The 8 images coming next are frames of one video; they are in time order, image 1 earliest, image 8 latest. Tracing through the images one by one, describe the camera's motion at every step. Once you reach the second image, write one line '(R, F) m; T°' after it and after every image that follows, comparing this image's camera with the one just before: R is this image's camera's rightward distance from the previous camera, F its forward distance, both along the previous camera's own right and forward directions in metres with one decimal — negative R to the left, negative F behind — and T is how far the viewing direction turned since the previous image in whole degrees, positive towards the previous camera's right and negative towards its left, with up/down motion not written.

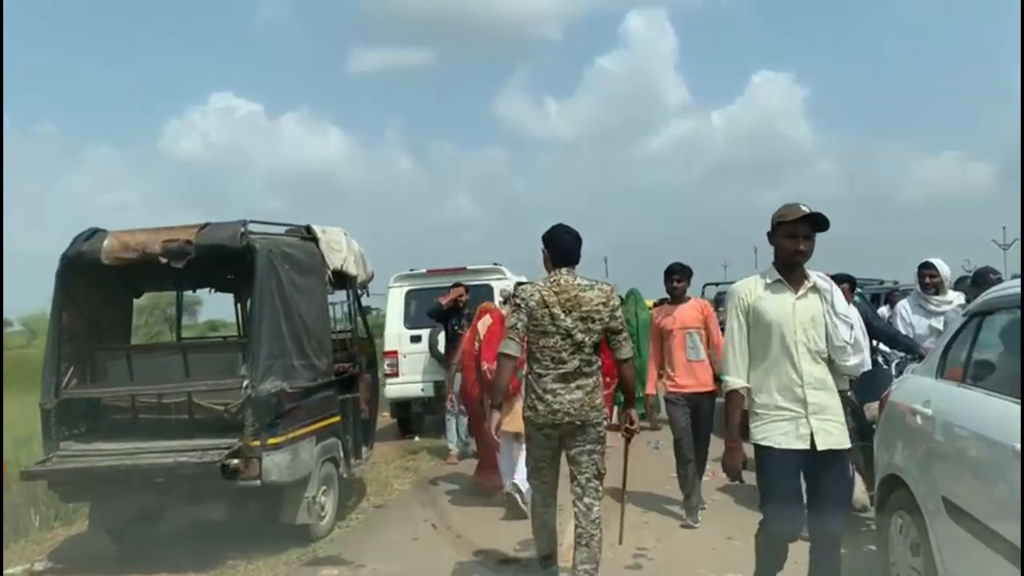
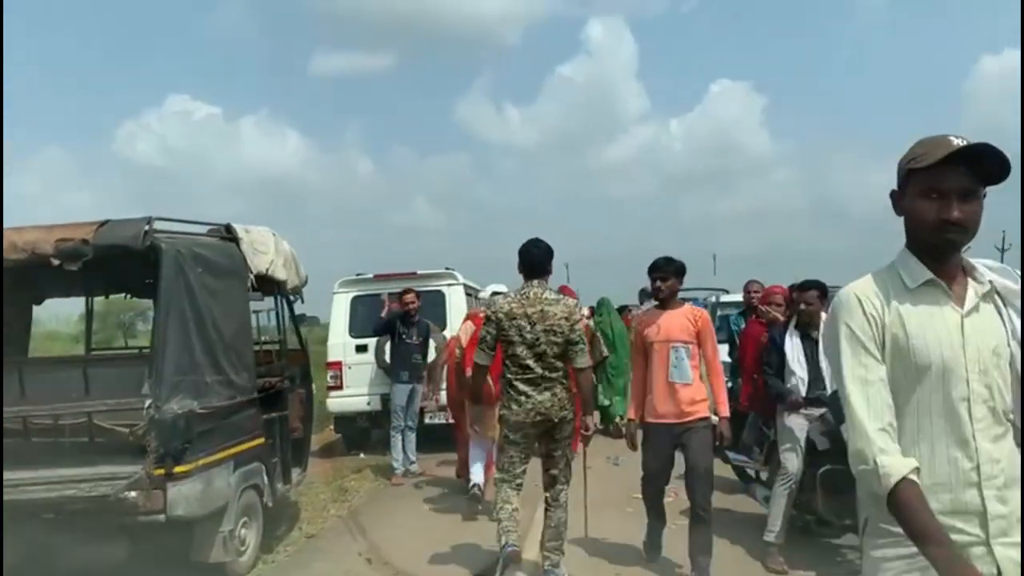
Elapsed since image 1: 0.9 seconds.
(+0.1, +0.6) m; +2°
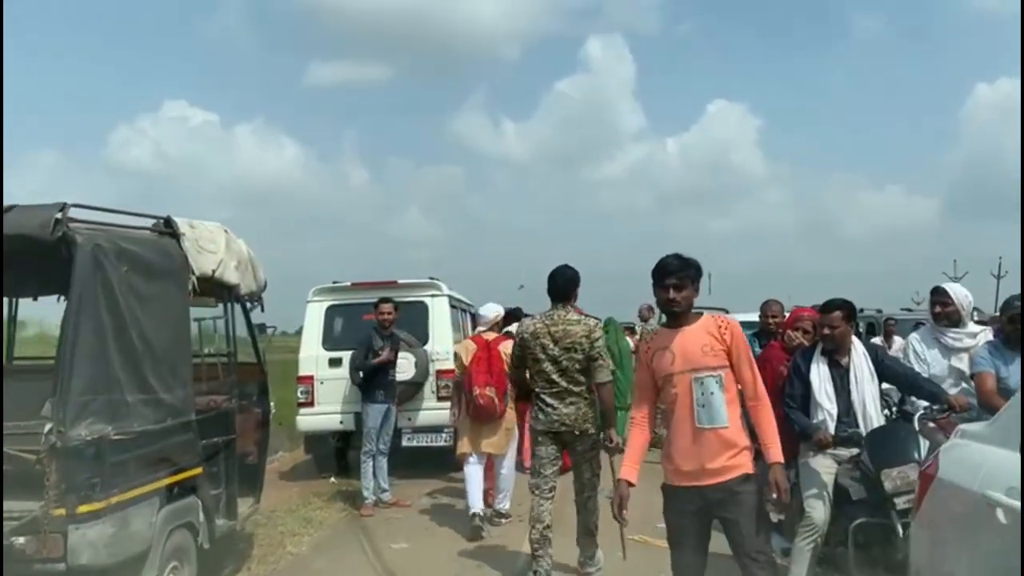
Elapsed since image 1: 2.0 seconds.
(0.0, +0.8) m; 0°
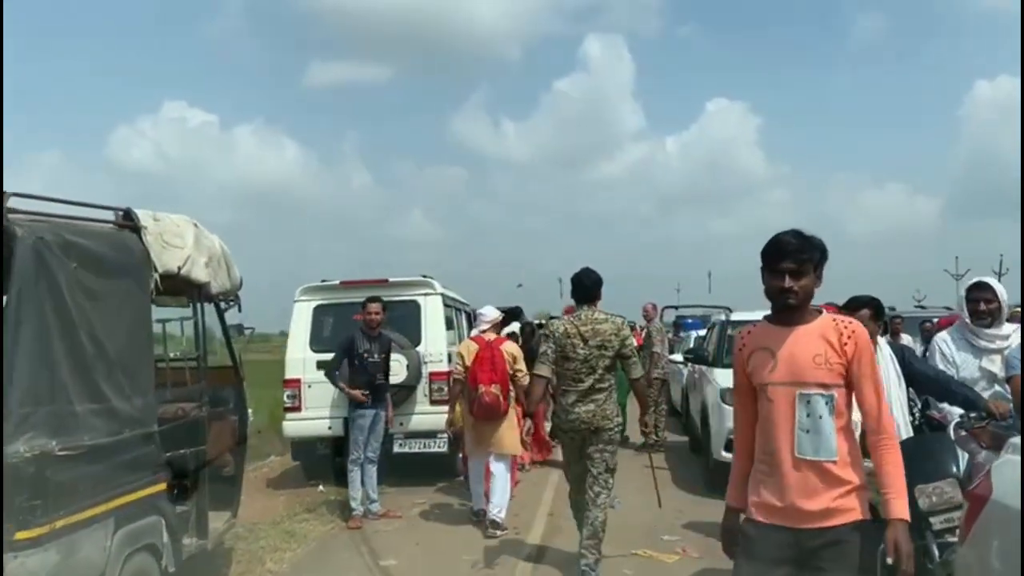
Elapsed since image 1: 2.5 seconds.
(0.0, +0.4) m; 0°
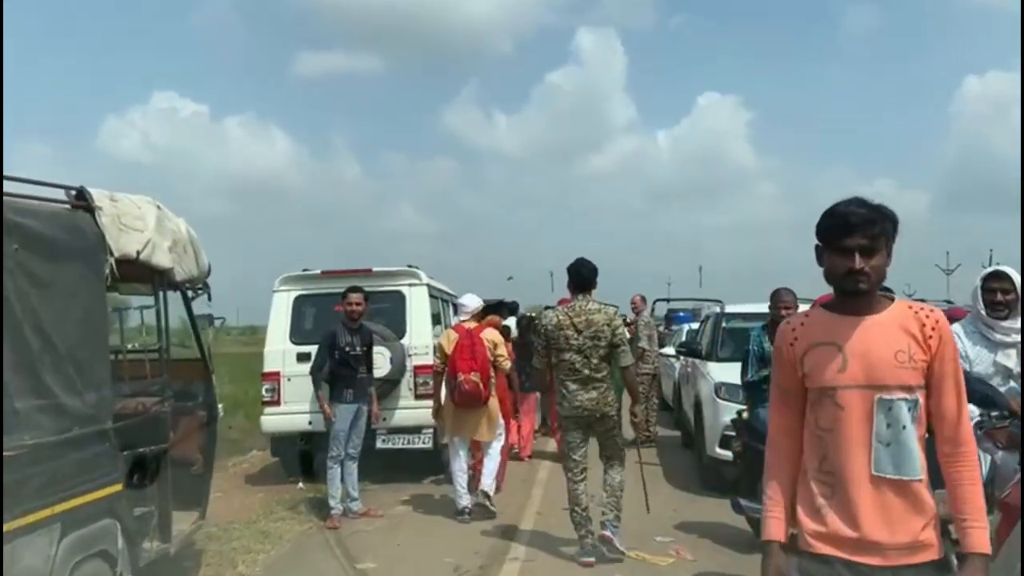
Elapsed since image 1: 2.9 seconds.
(0.0, +0.3) m; +1°
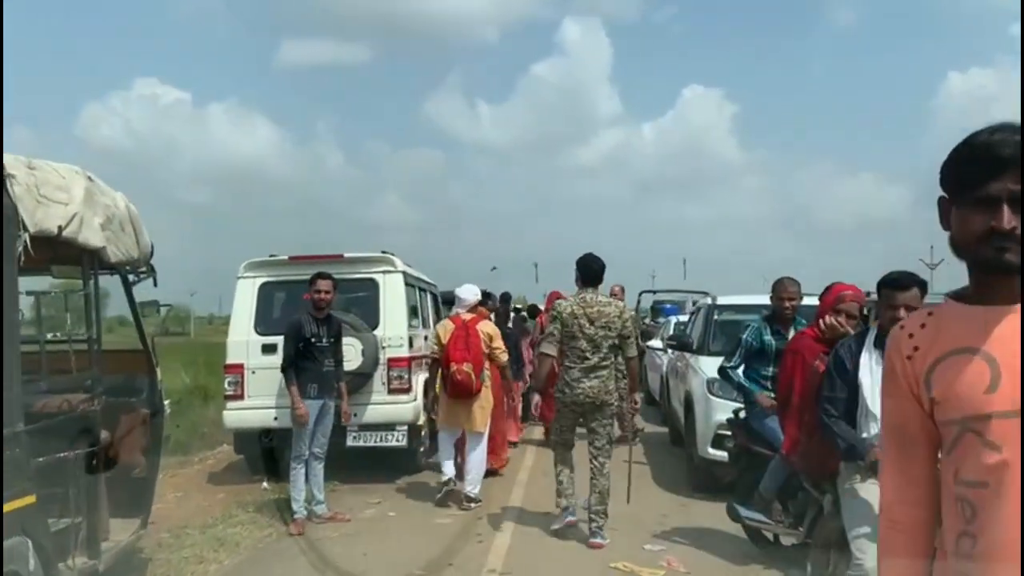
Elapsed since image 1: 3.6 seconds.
(0.0, +0.5) m; +1°
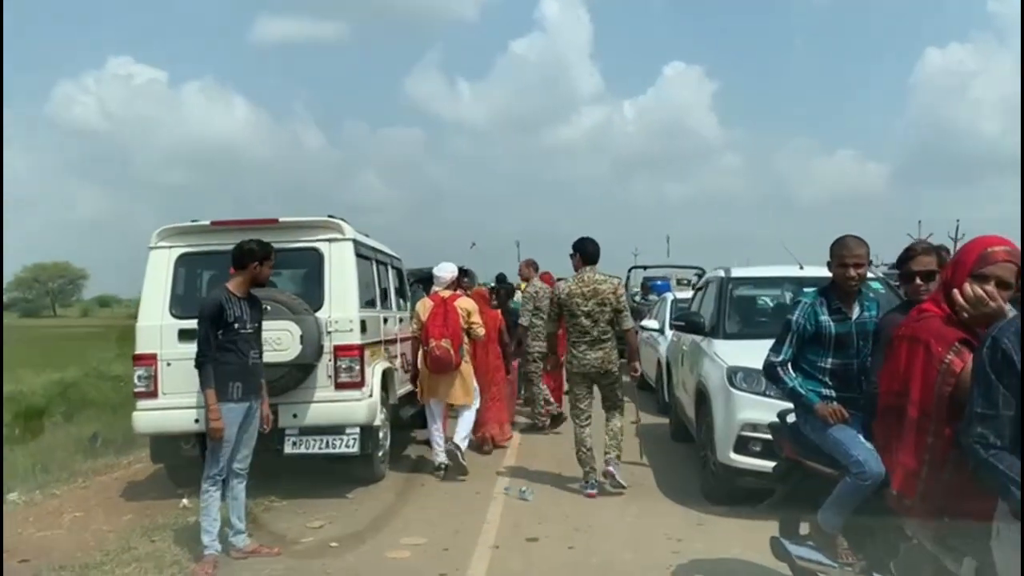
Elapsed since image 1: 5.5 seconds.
(0.0, +1.5) m; +1°
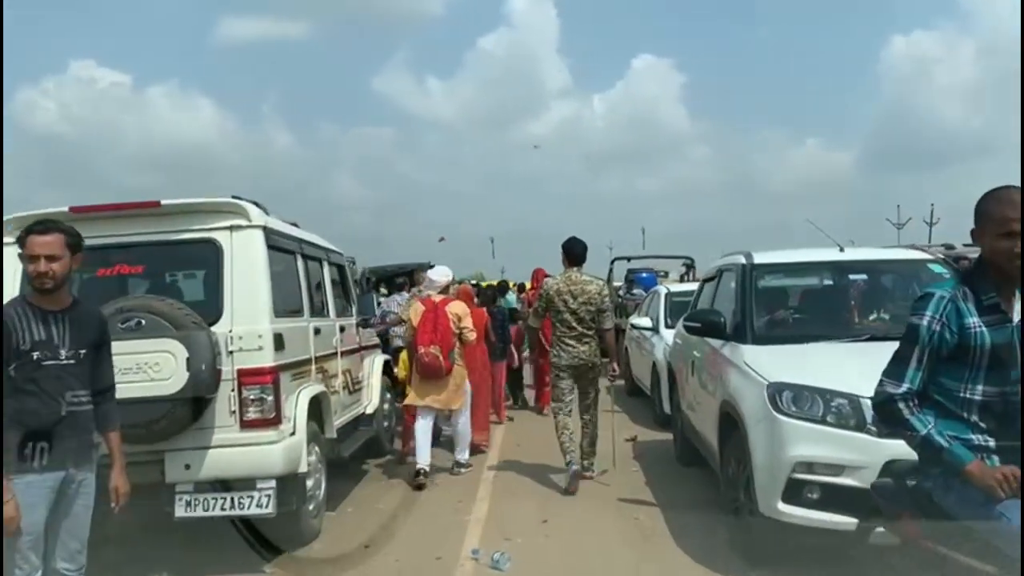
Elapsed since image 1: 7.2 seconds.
(+0.1, +1.7) m; +1°
